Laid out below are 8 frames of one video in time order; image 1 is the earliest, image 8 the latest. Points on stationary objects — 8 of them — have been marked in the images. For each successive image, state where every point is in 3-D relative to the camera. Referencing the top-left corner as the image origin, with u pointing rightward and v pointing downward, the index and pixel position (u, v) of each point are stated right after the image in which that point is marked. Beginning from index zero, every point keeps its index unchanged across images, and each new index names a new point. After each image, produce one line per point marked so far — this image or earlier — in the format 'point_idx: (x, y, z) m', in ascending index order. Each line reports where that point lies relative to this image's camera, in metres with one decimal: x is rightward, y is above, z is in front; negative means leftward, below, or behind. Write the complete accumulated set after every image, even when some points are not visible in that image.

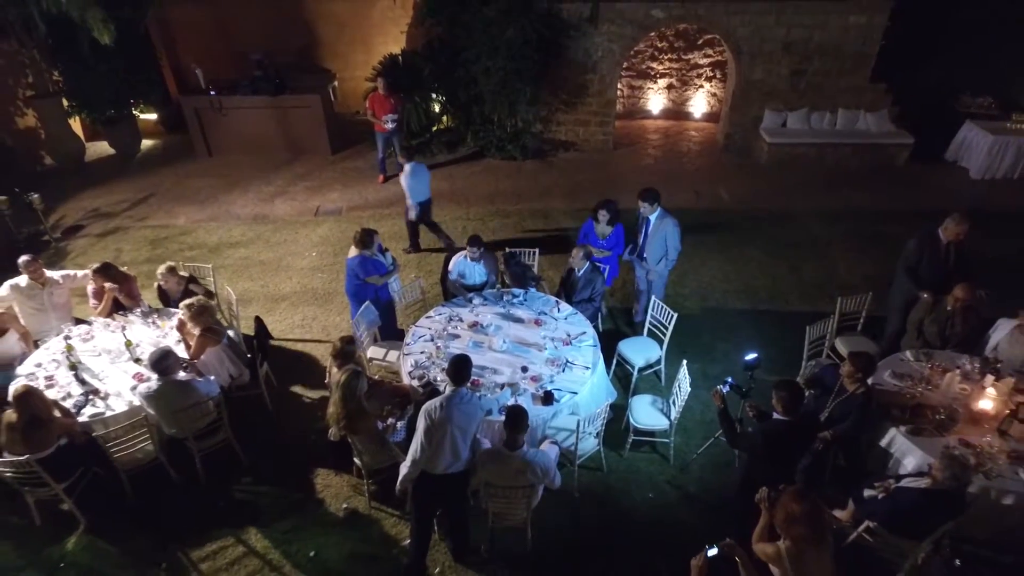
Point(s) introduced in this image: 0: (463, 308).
0: (-0.4, -0.1, +4.6) m
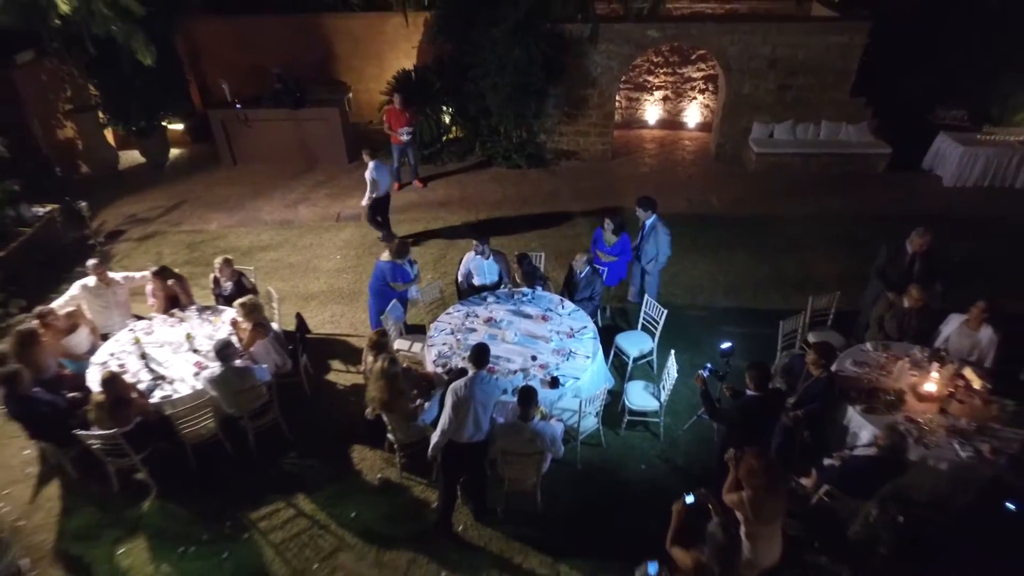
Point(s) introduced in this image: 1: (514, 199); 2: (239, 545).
0: (-0.3, -0.1, +5.3) m
1: (0.0, +1.3, +8.8) m
2: (-2.0, -1.9, +4.3) m
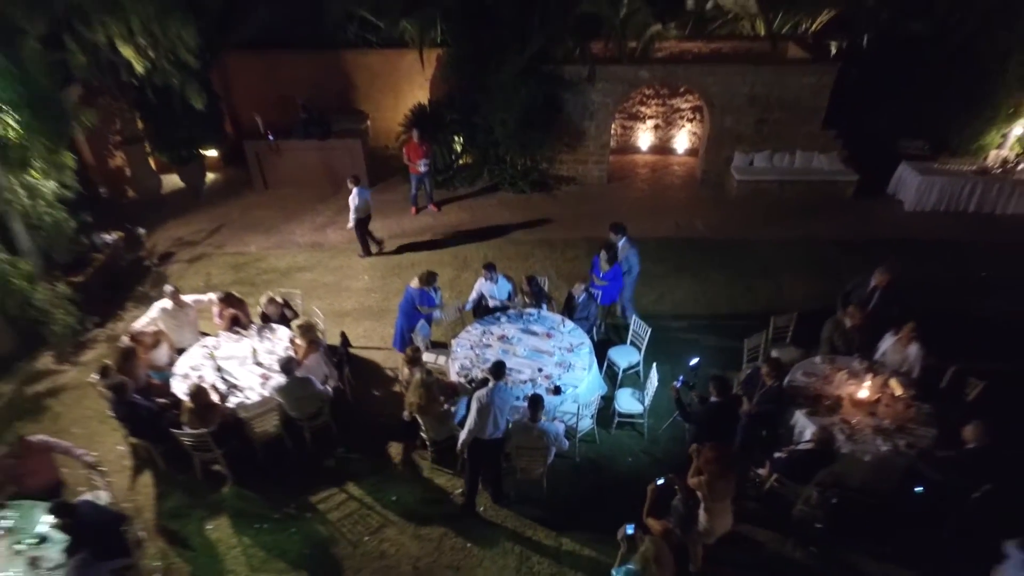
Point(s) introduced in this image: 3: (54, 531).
0: (-0.2, -0.4, +6.3) m
1: (+0.1, +1.1, +9.8) m
2: (-1.9, -2.1, +5.3) m
3: (-3.4, -1.7, +4.3) m
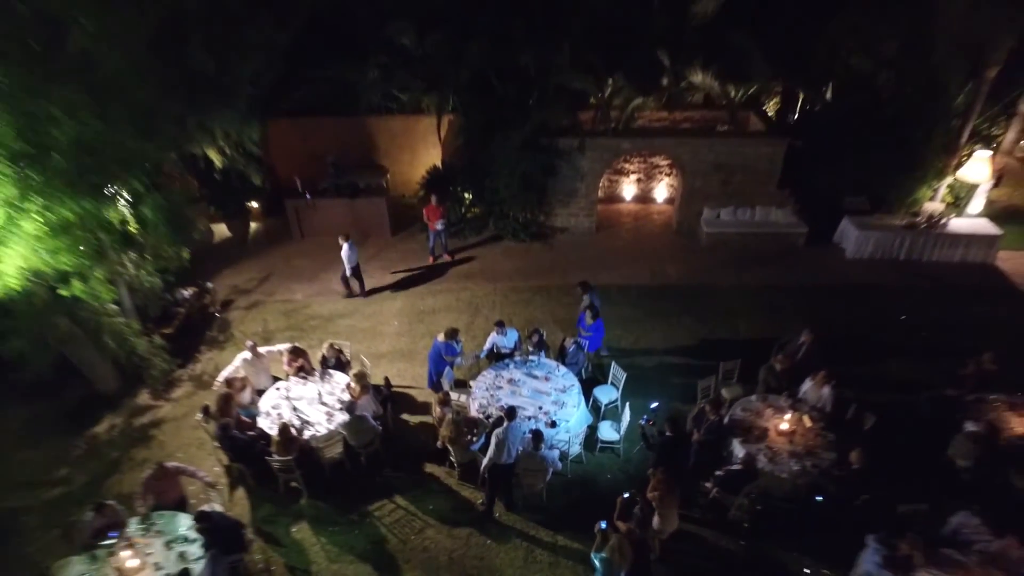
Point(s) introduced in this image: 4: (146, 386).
0: (-0.1, -1.1, +8.1) m
1: (+0.2, +0.4, +11.6) m
2: (-1.8, -2.8, +7.1) m
3: (-3.3, -2.5, +6.0) m
4: (-5.5, -1.5, +8.9) m
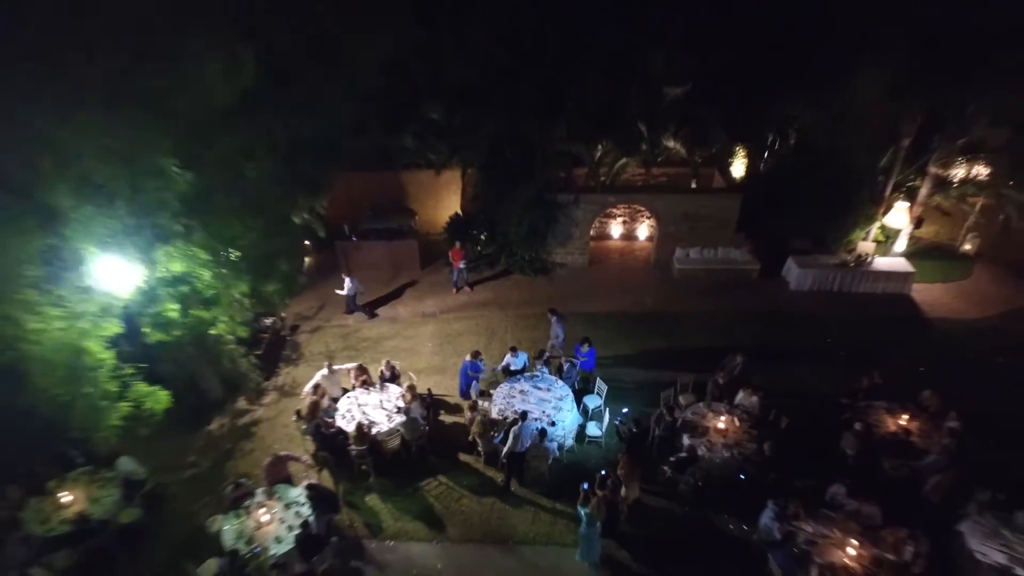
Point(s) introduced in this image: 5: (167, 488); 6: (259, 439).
0: (+0.1, -1.7, +10.9) m
1: (+0.4, -0.3, +14.4) m
2: (-1.6, -3.5, +9.9) m
3: (-3.2, -3.1, +8.8) m
4: (-5.3, -2.1, +11.7) m
5: (-5.7, -3.3, +9.9) m
6: (-4.6, -2.8, +10.8) m
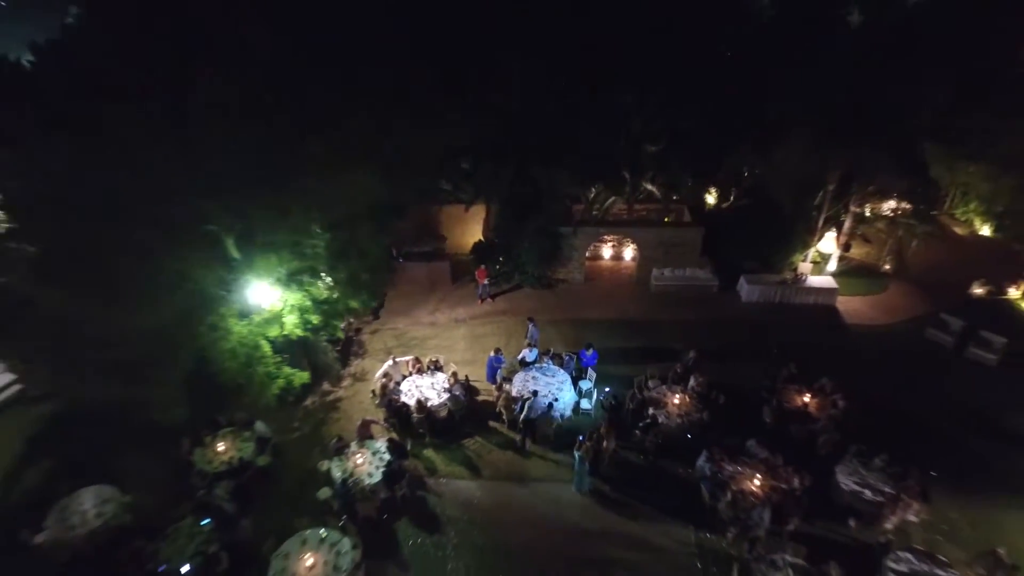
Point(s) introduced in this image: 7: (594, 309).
0: (+0.4, -2.1, +15.0) m
1: (+0.8, -0.6, +18.5) m
2: (-1.2, -3.8, +14.0) m
3: (-2.8, -3.5, +12.9) m
4: (-5.0, -2.5, +15.8) m
5: (-5.4, -3.7, +14.0) m
6: (-4.2, -3.1, +14.9) m
7: (+2.6, -0.7, +18.5) m
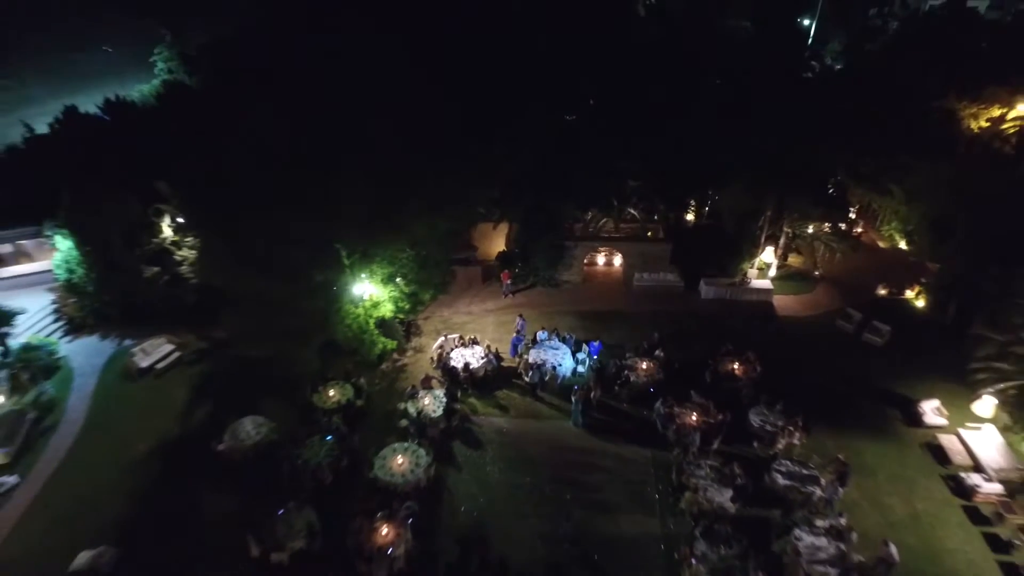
0: (+1.0, -2.0, +21.1) m
1: (+1.4, -0.6, +24.6) m
2: (-0.6, -3.8, +20.1) m
3: (-2.2, -3.4, +19.1) m
4: (-4.4, -2.4, +22.0) m
5: (-4.8, -3.6, +20.2) m
6: (-3.6, -3.0, +21.1) m
7: (+3.2, -0.6, +24.6) m
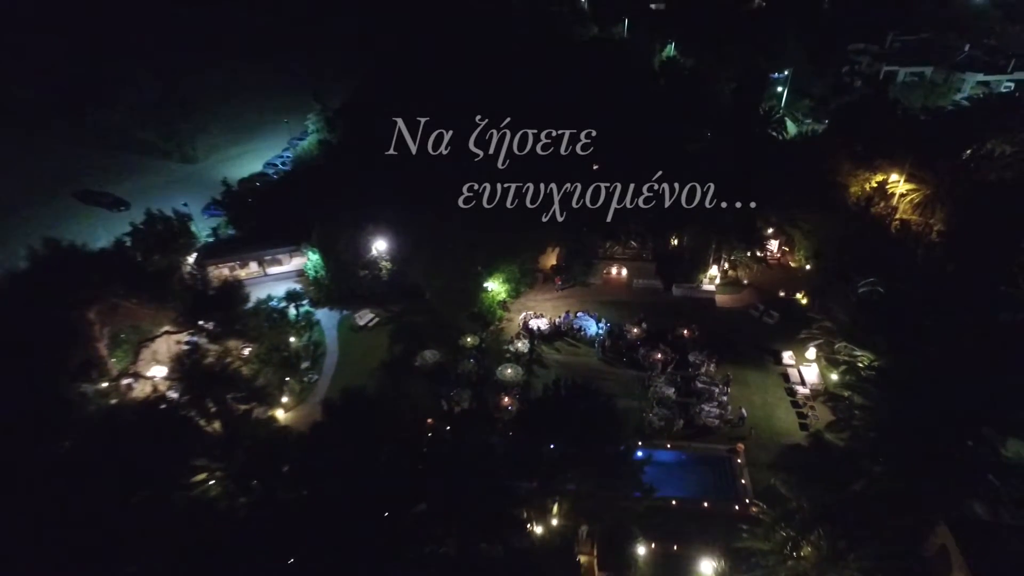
0: (+4.3, -2.0, +38.2) m
1: (+4.9, -0.5, +41.7) m
2: (+2.6, -3.7, +37.3) m
3: (+0.9, -3.3, +36.3) m
4: (-1.1, -2.2, +39.3) m
5: (-1.6, -3.4, +37.5) m
6: (-0.4, -2.8, +38.3) m
7: (+6.6, -0.6, +41.6) m
